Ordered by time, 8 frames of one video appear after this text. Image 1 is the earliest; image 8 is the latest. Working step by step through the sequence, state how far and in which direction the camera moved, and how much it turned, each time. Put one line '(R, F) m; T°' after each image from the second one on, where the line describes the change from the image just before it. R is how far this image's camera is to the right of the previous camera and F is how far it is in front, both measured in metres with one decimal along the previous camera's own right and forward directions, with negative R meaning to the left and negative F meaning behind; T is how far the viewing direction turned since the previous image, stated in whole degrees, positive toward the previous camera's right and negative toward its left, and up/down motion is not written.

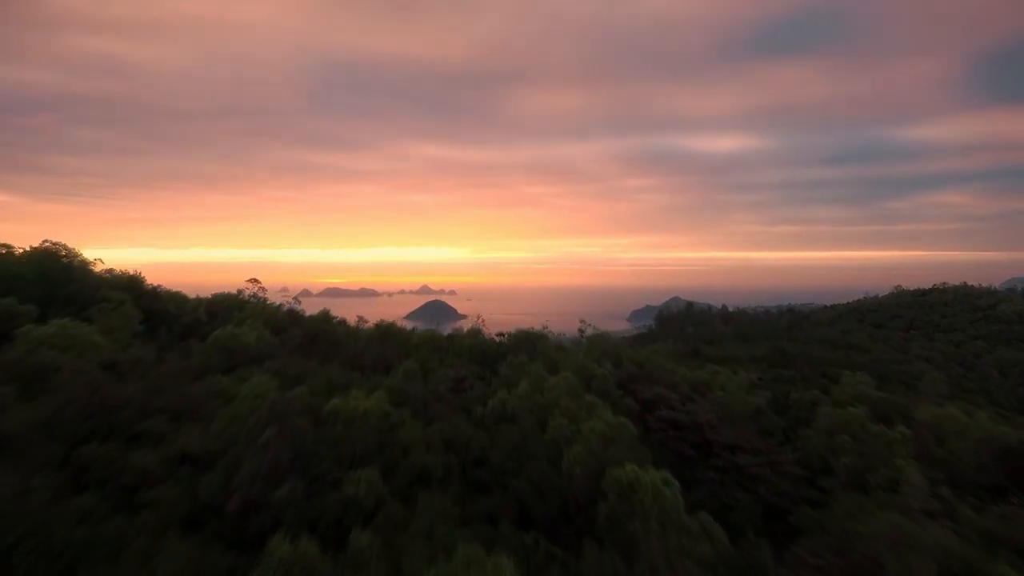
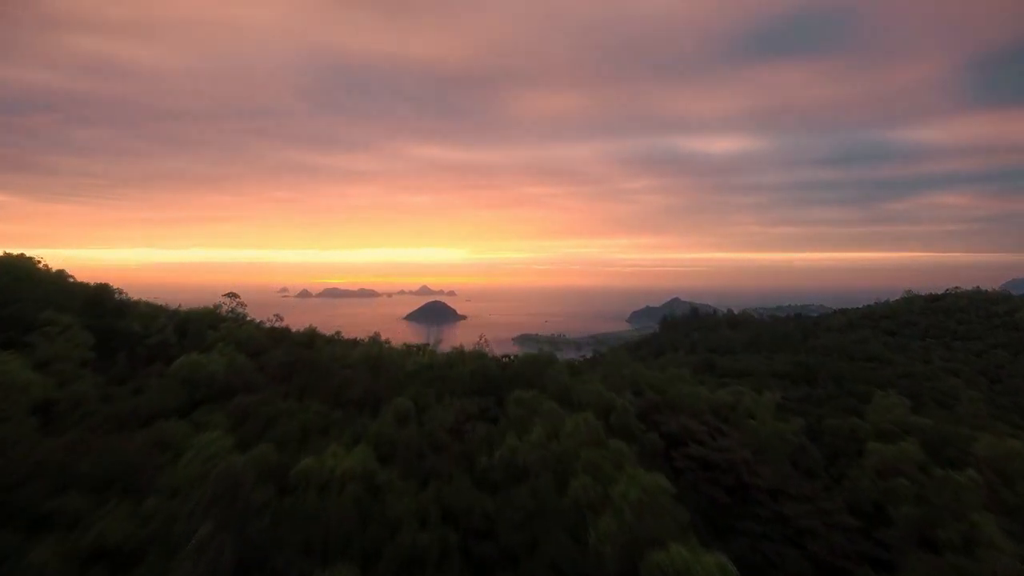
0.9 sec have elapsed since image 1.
(-0.1, +1.1) m; 0°
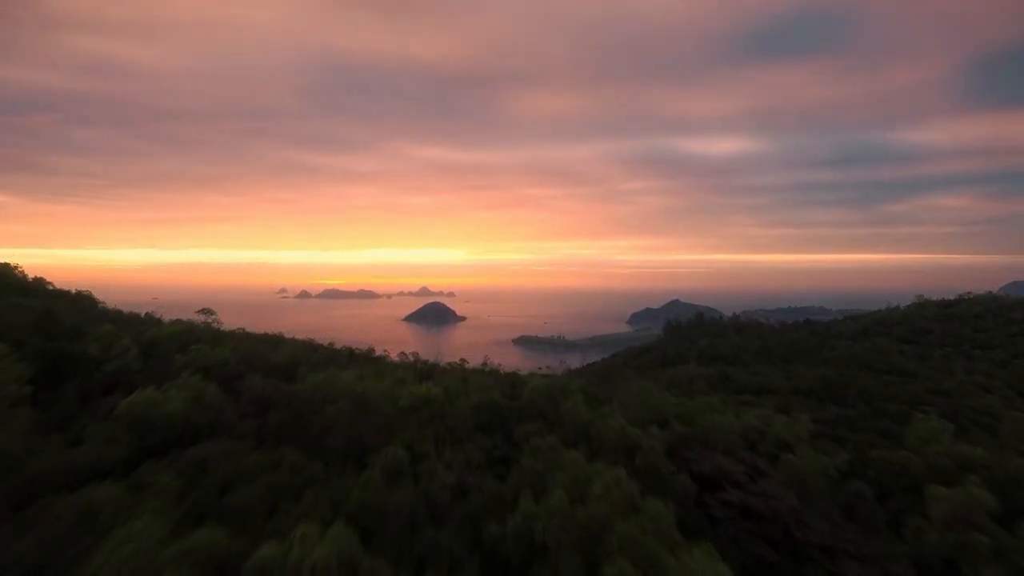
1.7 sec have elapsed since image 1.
(-0.1, +1.0) m; 0°
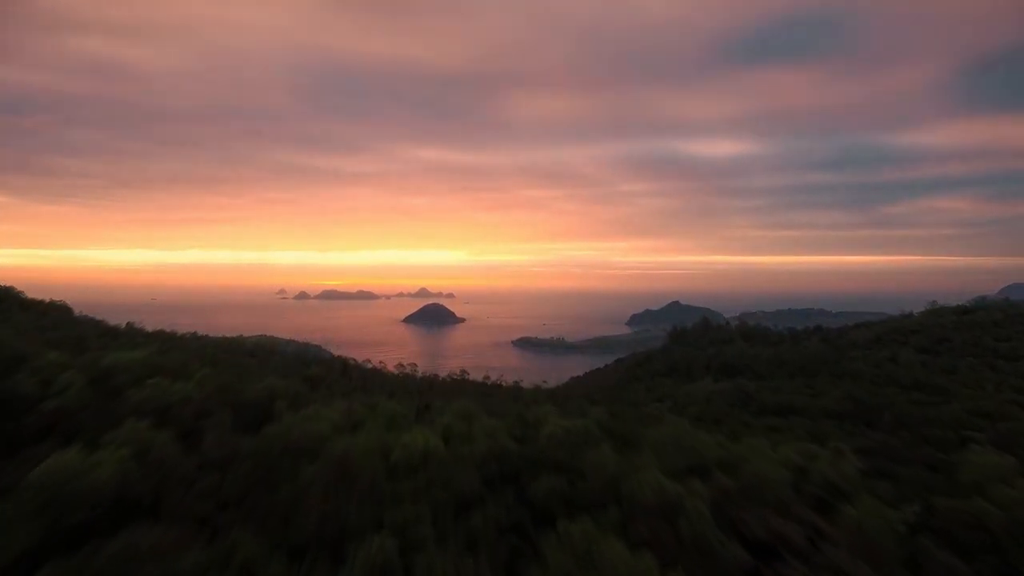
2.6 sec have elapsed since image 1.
(-0.2, +1.2) m; 0°
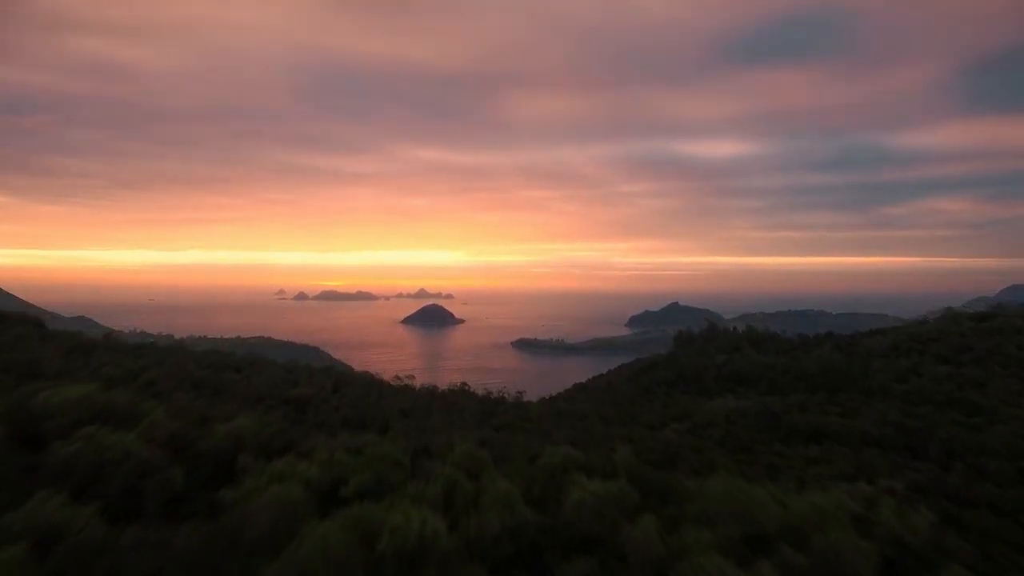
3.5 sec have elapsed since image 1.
(-0.1, +1.3) m; 0°
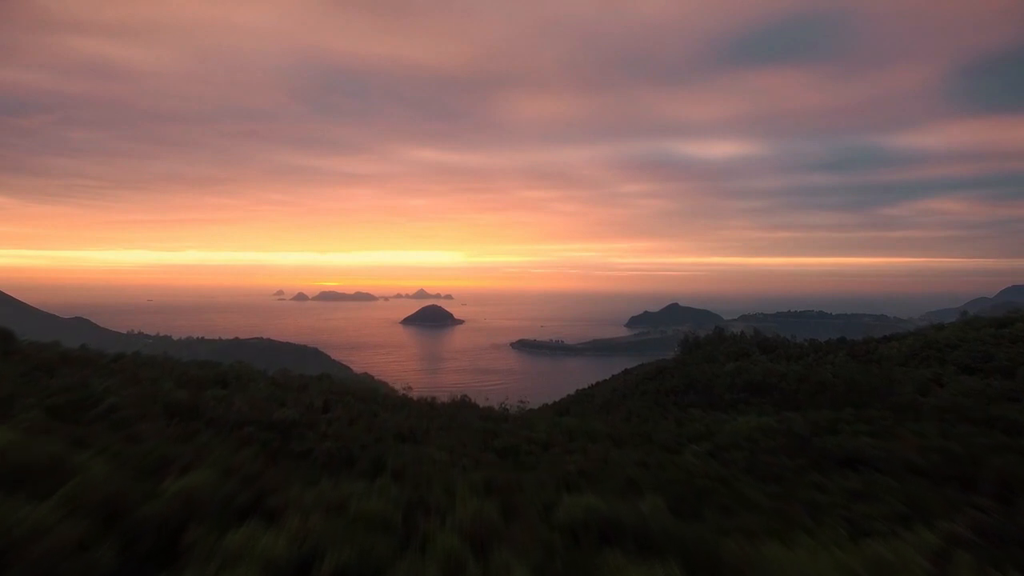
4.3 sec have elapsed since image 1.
(-0.1, +1.2) m; 0°
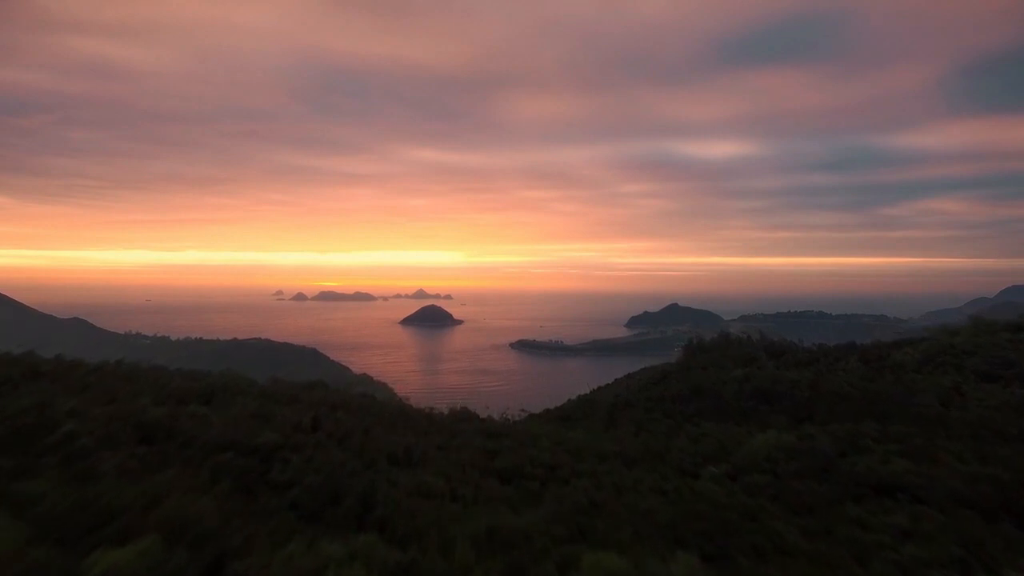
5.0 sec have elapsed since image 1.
(-0.1, +1.0) m; 0°
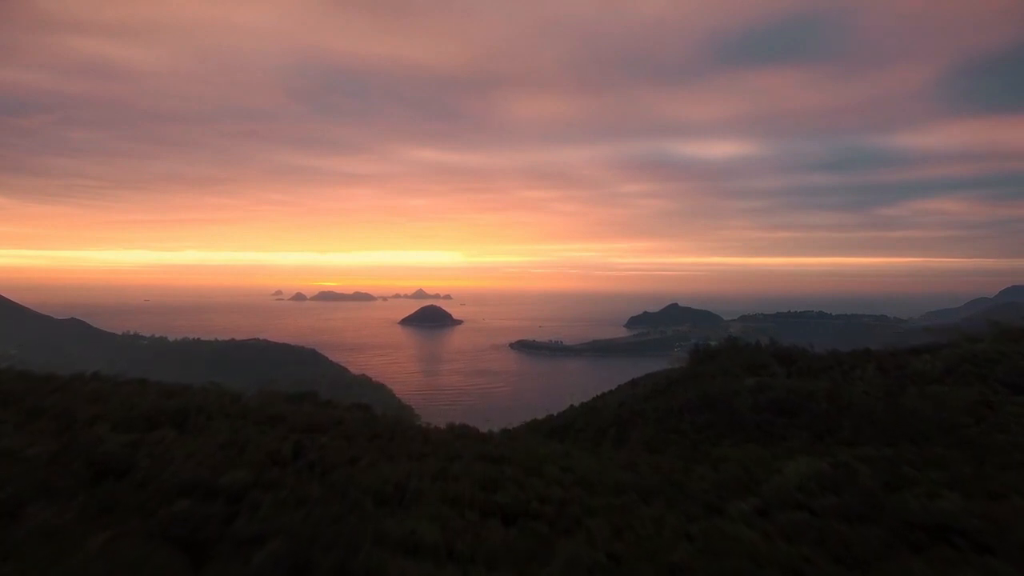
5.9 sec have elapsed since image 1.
(-0.1, +1.4) m; 0°
